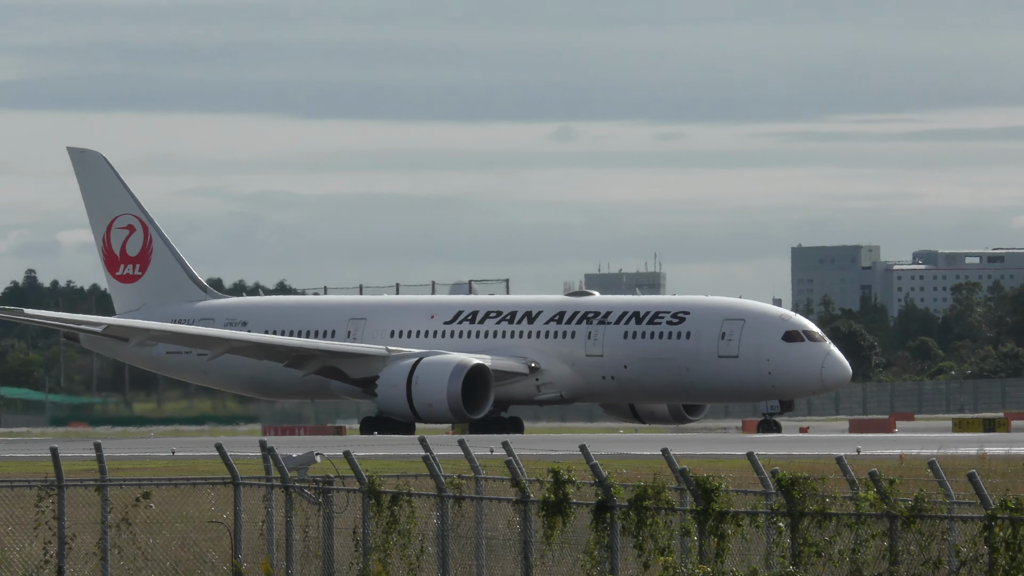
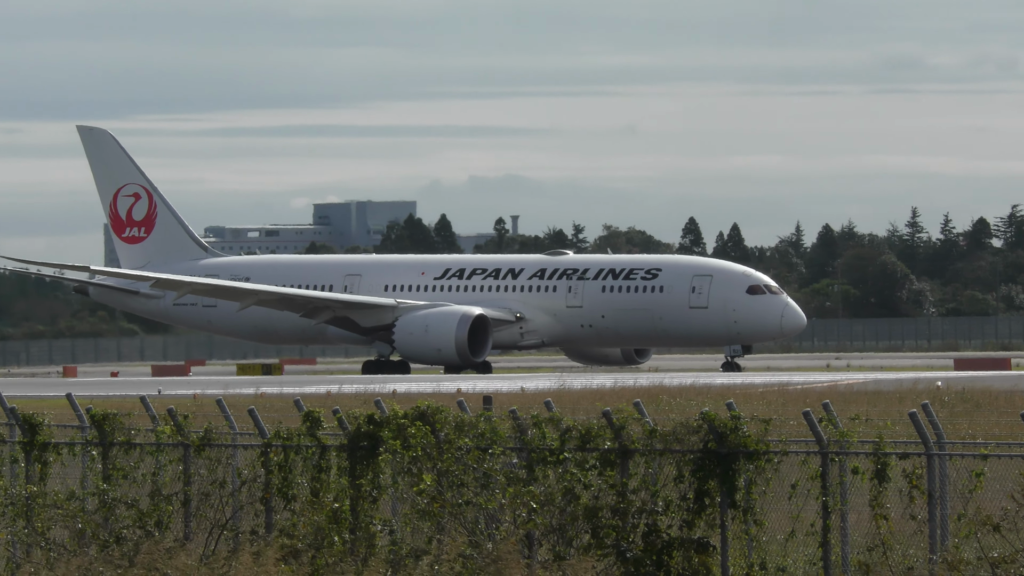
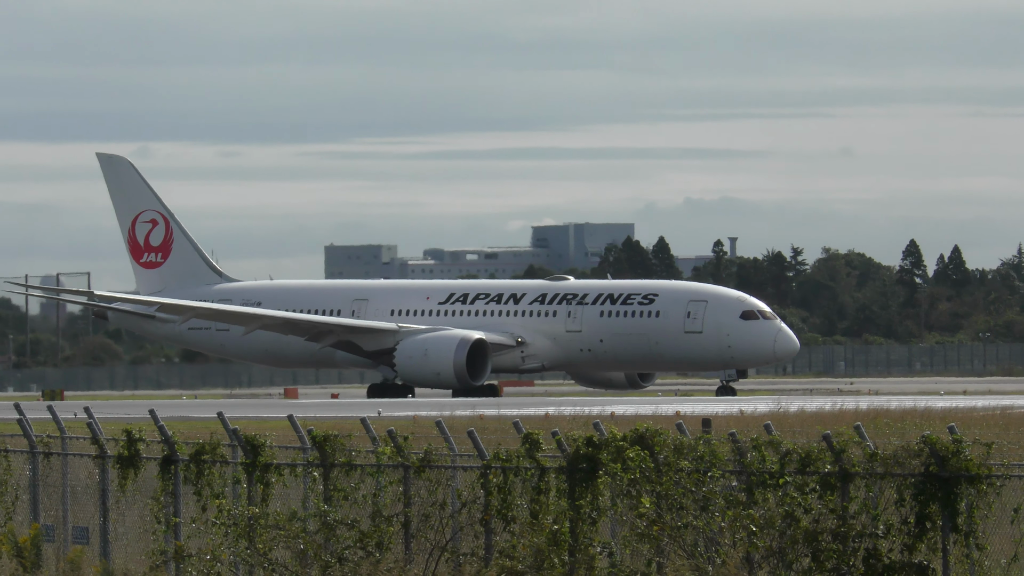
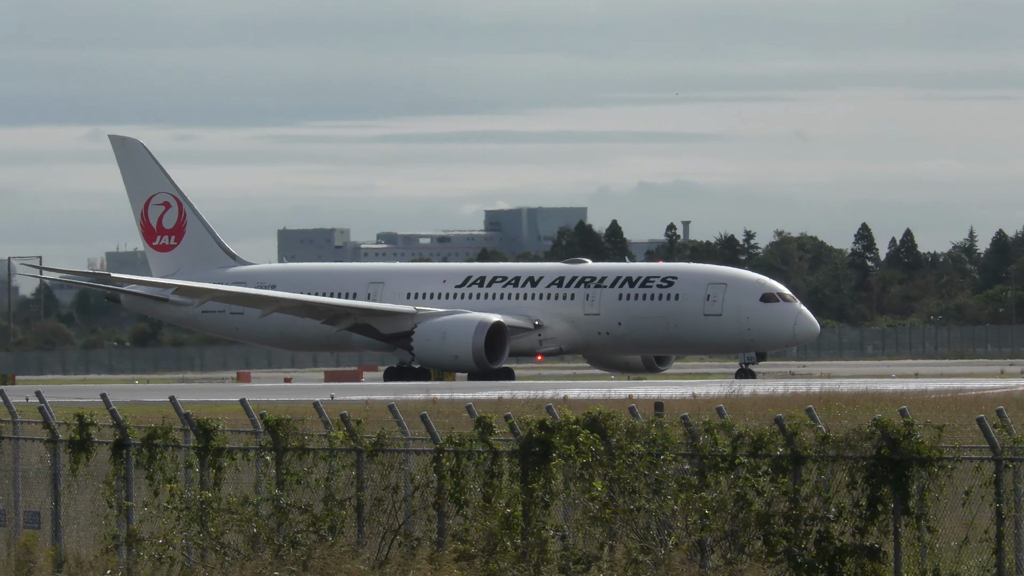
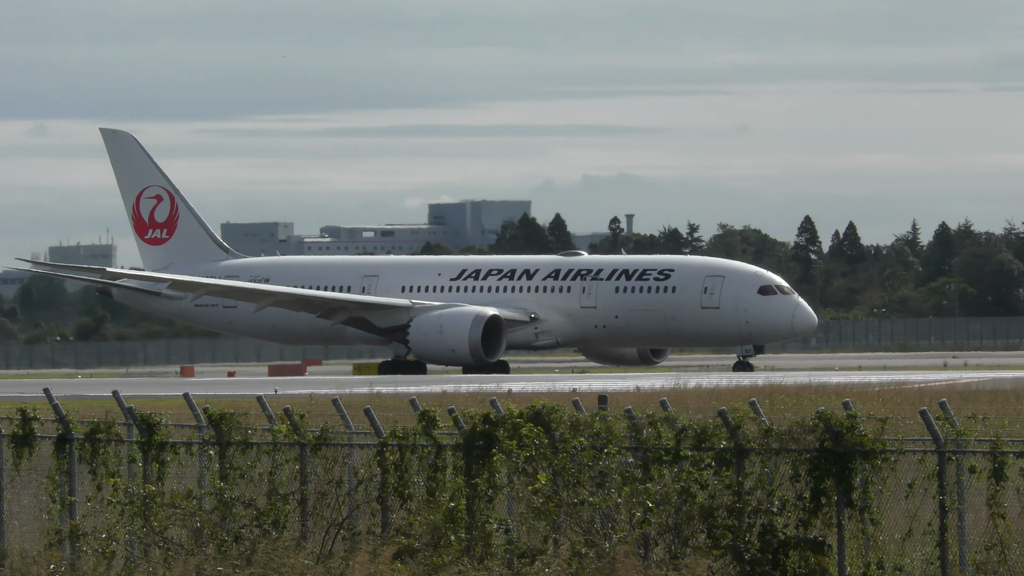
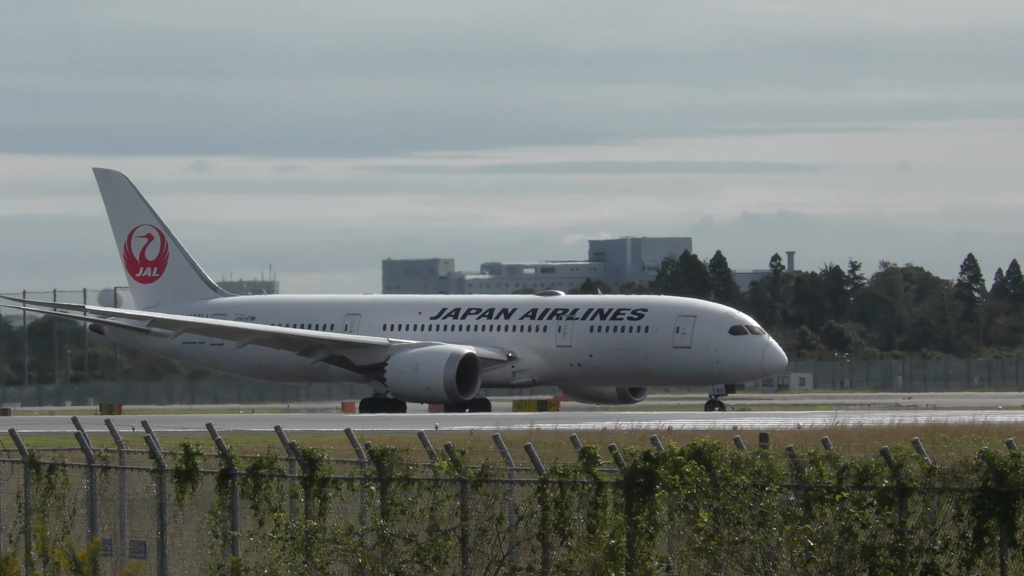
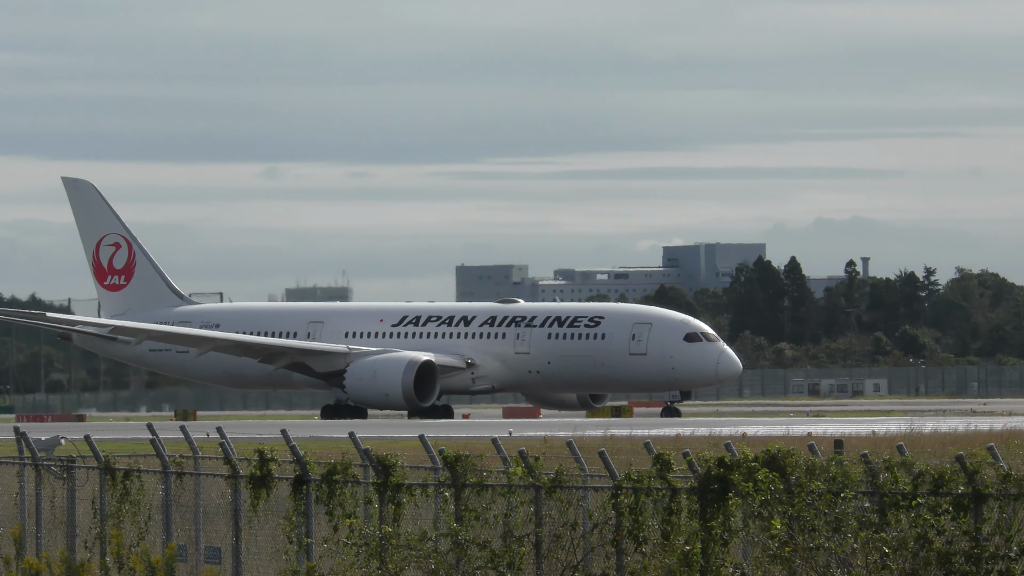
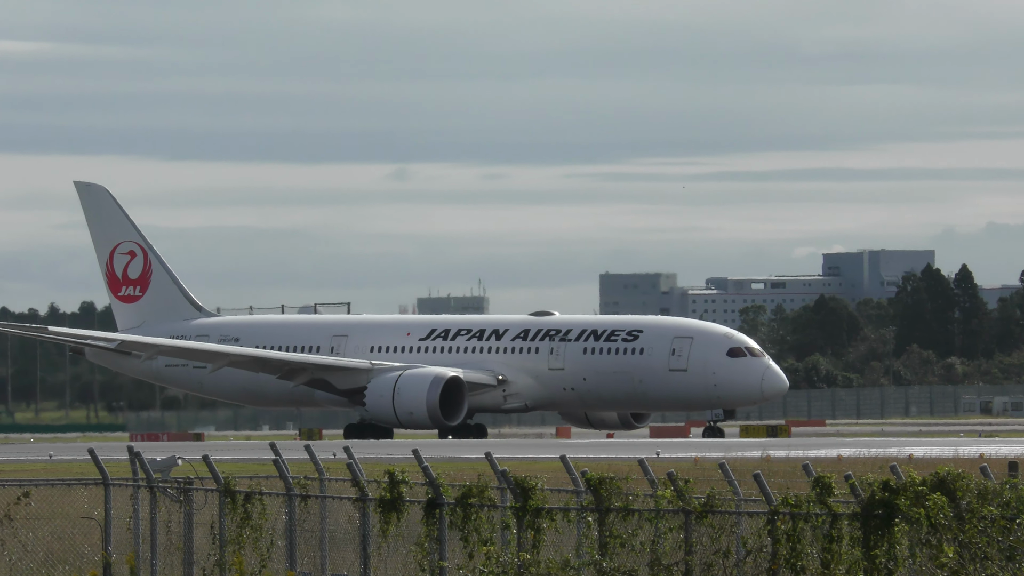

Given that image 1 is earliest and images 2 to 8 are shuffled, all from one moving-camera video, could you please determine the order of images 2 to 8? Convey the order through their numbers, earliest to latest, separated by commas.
8, 7, 6, 3, 4, 5, 2
